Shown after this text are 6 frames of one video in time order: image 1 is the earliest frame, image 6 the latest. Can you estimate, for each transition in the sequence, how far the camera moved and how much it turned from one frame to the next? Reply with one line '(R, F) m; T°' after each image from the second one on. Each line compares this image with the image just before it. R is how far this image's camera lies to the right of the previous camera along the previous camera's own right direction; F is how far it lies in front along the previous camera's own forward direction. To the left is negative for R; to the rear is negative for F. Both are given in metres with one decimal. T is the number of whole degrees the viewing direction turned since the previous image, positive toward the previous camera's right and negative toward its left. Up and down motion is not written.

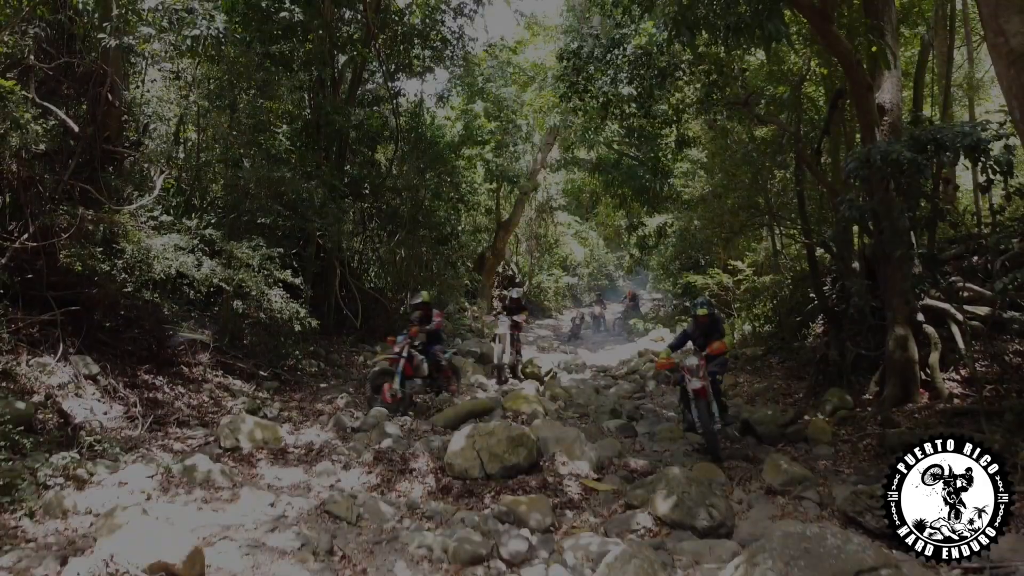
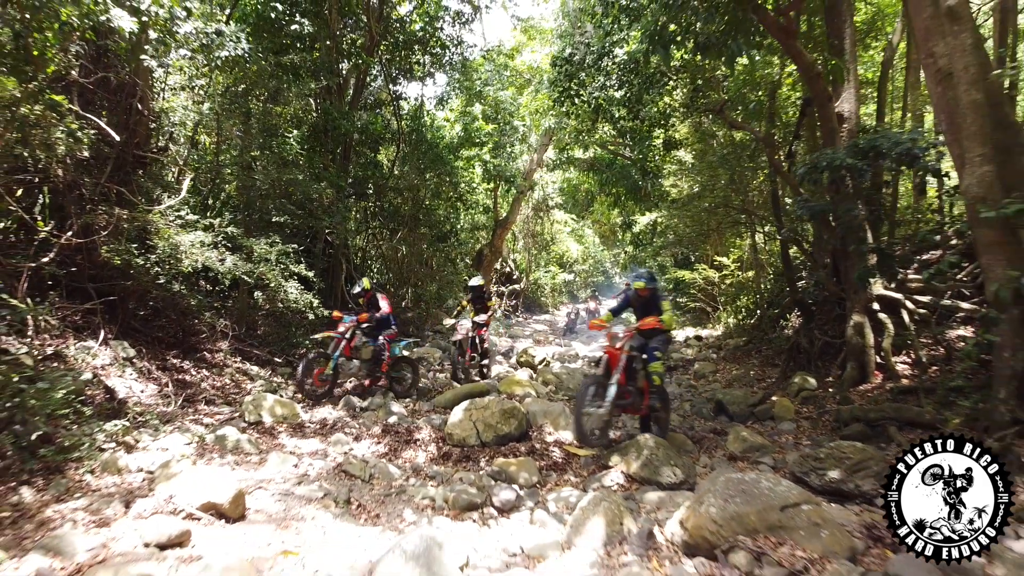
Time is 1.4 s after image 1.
(+0.1, -0.6) m; 0°
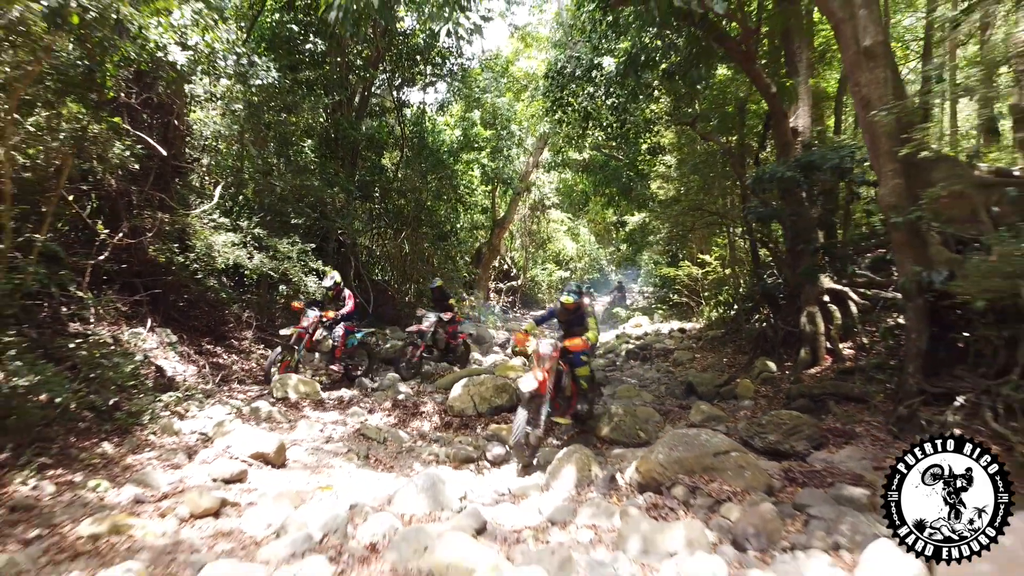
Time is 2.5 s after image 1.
(+0.1, -0.8) m; 0°
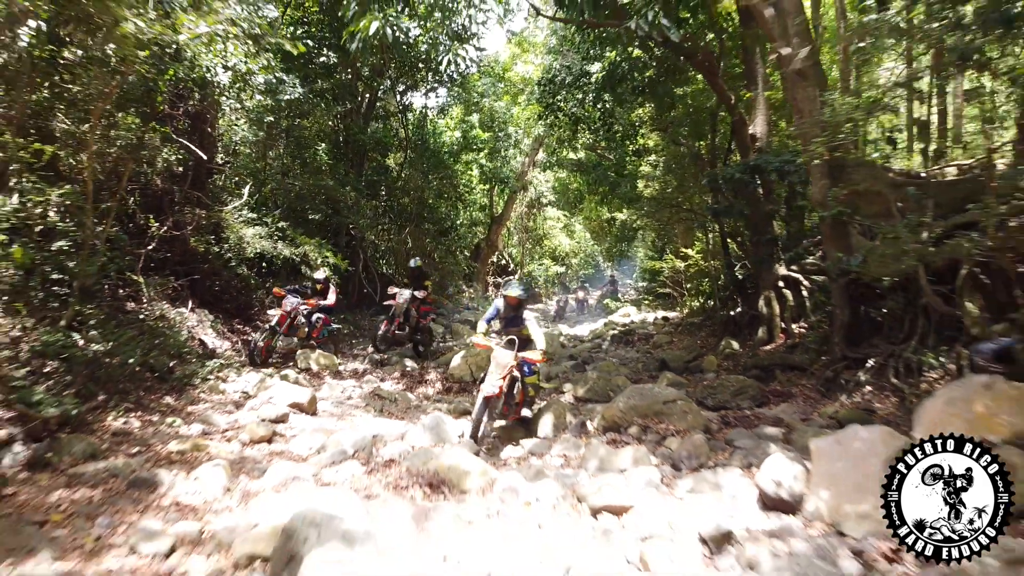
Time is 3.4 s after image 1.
(+0.1, -1.0) m; 0°
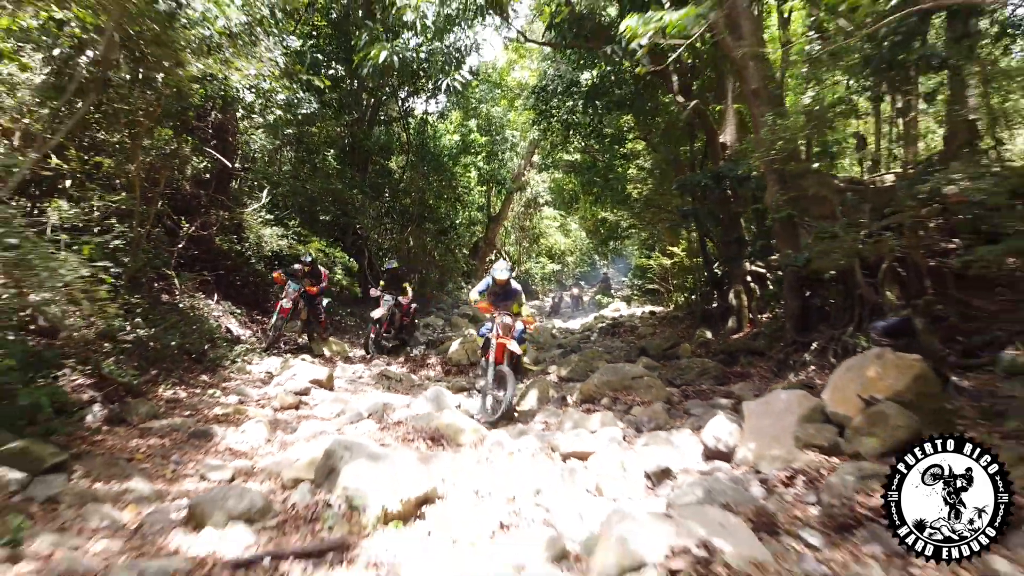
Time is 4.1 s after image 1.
(+0.1, -0.8) m; 0°
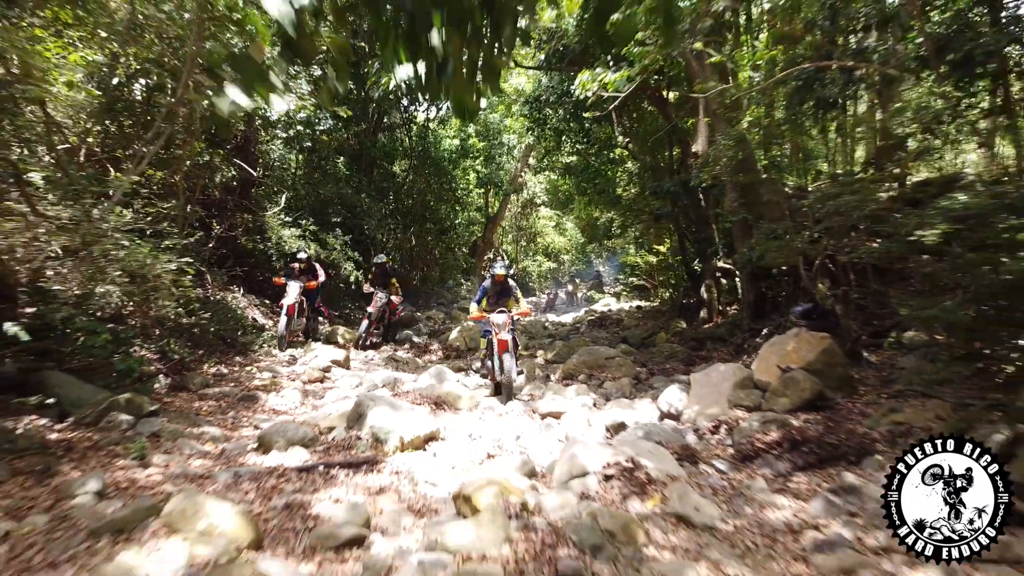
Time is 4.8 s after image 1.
(+0.1, -1.0) m; 0°
